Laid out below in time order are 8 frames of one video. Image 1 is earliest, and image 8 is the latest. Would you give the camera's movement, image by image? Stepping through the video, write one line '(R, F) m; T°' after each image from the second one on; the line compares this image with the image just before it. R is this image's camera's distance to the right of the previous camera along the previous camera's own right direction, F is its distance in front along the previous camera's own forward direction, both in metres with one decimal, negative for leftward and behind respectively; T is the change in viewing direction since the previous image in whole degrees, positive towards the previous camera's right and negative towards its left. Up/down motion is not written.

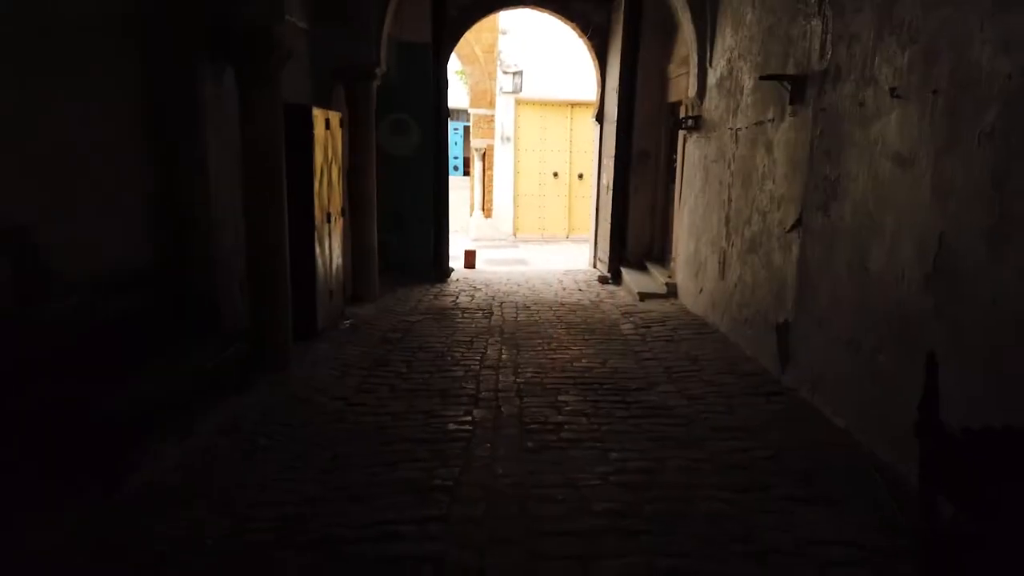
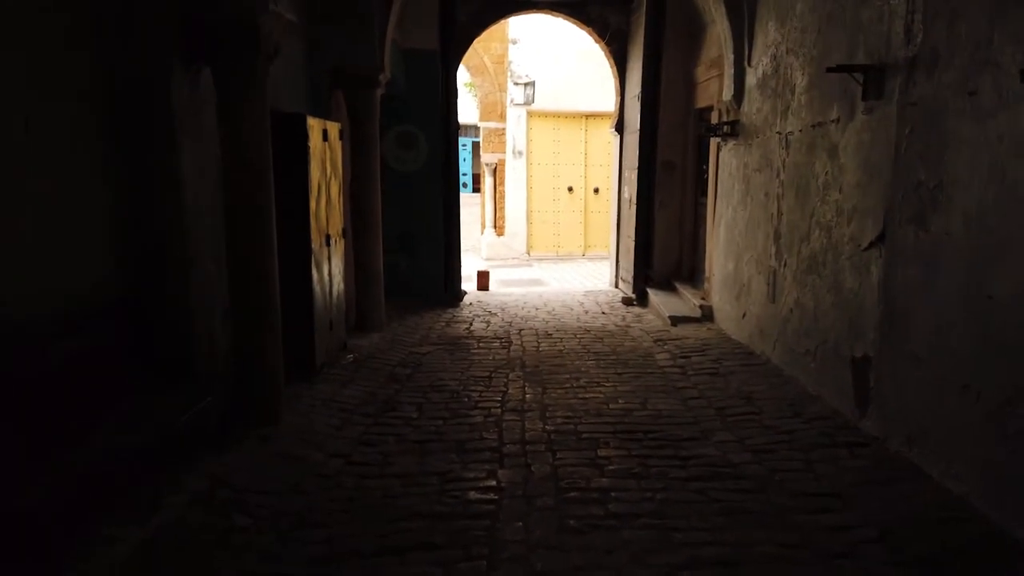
(-0.1, +0.8) m; -1°
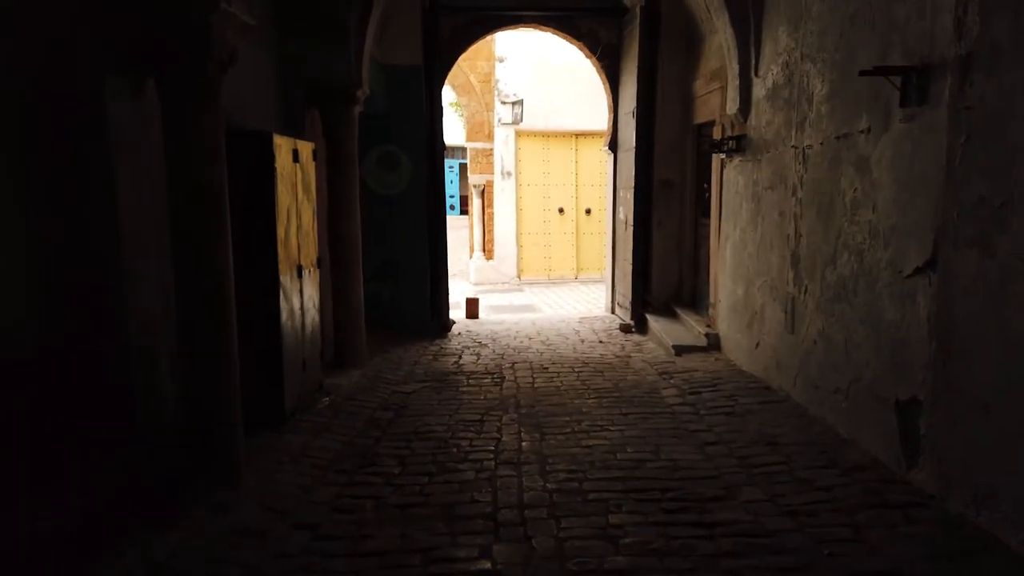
(0.0, +0.6) m; +1°
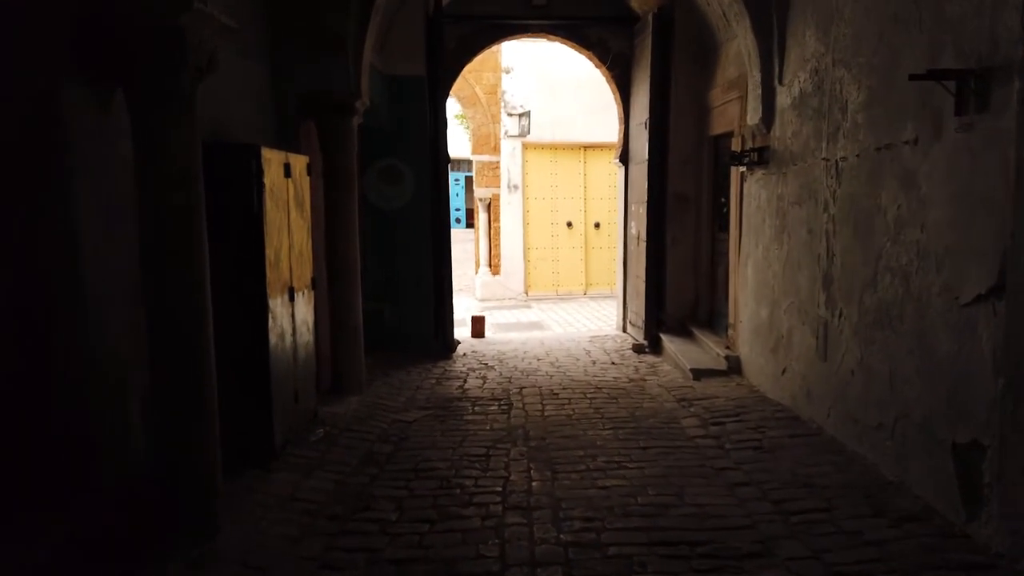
(0.0, +0.4) m; 0°
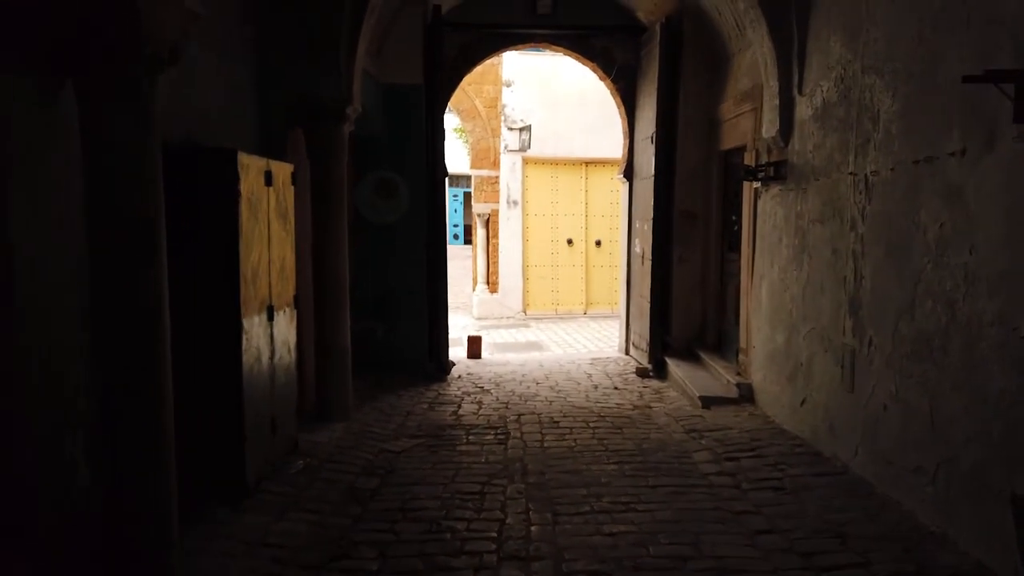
(0.0, +0.4) m; 0°
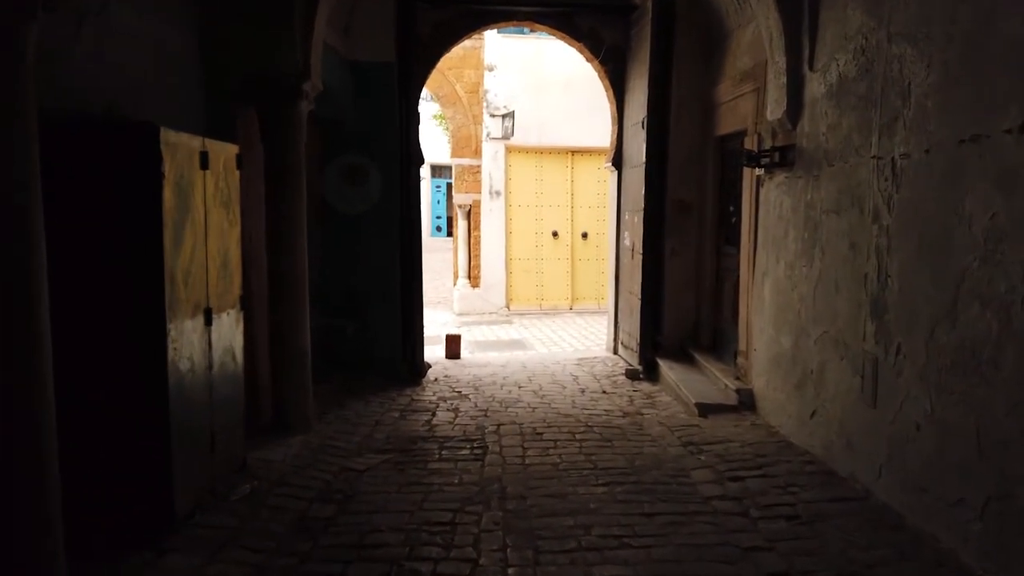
(+0.1, +0.6) m; +1°
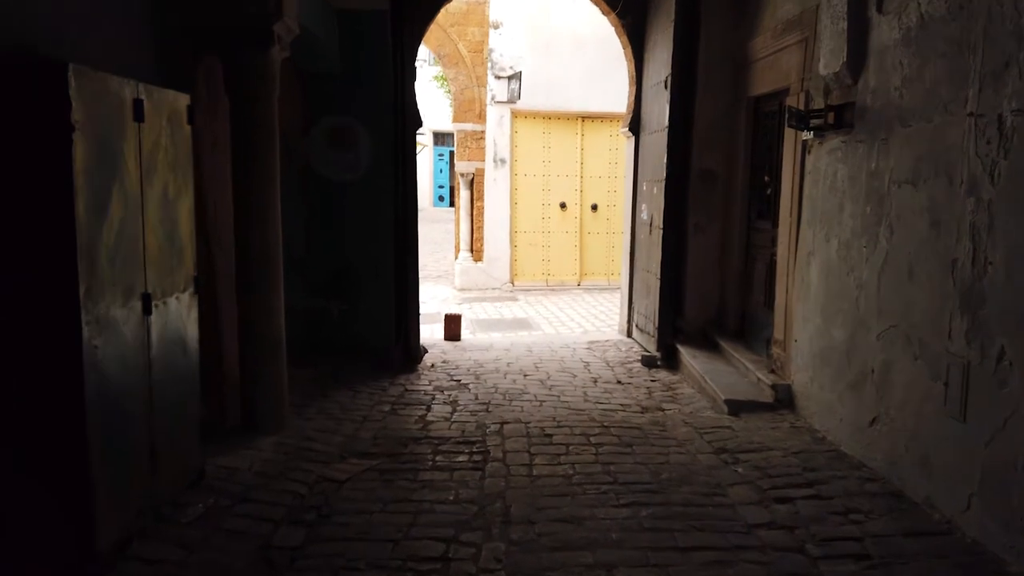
(0.0, +0.8) m; 0°
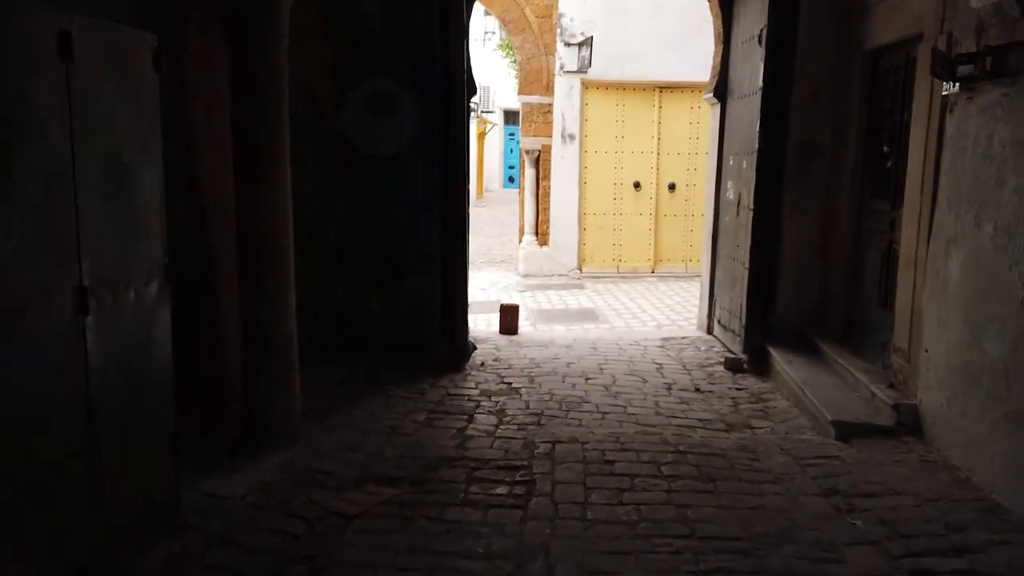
(+0.1, +0.9) m; -6°
